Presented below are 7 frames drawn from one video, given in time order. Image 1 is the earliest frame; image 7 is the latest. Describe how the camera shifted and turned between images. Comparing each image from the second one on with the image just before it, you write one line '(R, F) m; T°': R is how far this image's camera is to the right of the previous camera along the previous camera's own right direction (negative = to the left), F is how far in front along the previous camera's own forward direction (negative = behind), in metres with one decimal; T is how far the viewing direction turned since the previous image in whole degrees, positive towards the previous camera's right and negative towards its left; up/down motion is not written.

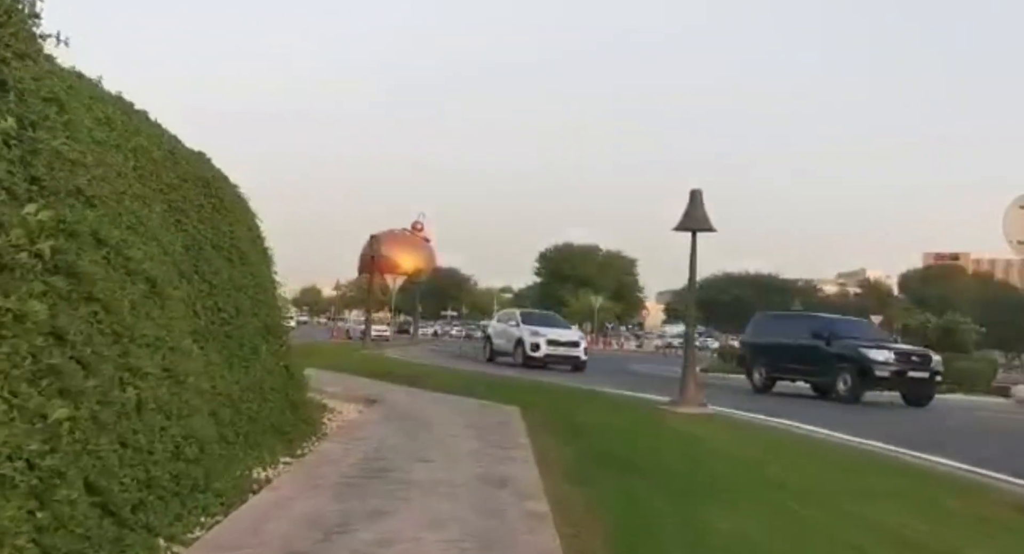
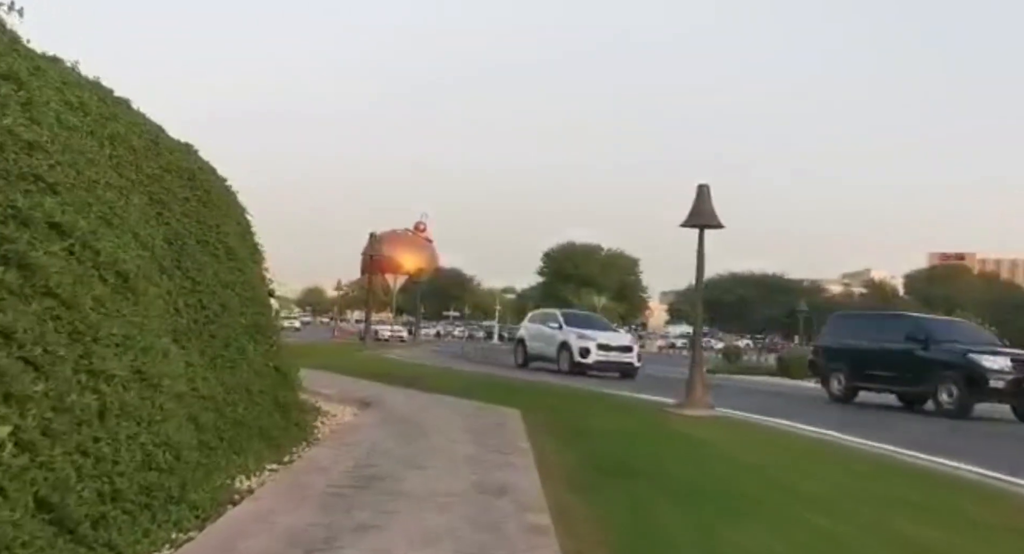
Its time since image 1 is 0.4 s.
(0.0, +0.6) m; 0°
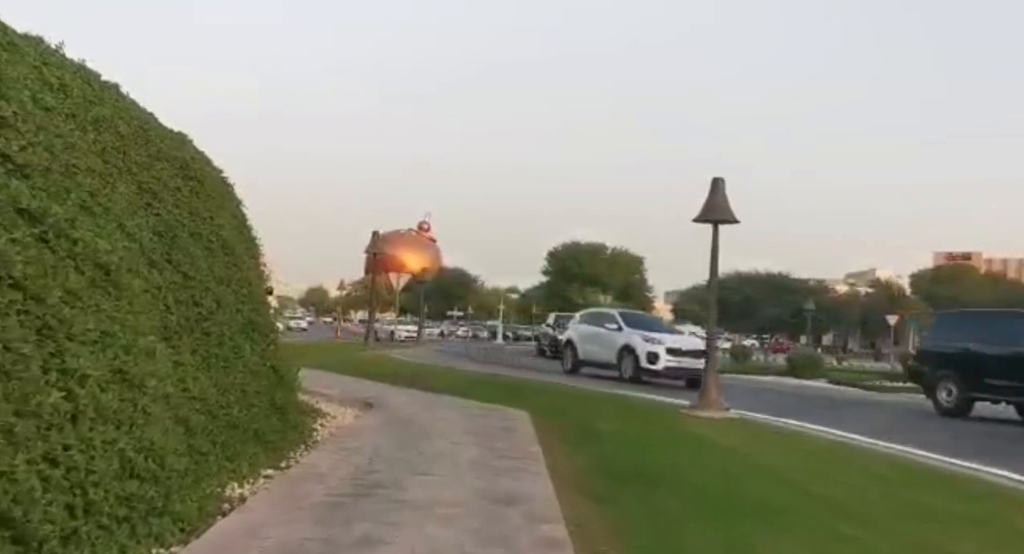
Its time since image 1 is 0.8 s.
(-0.1, +0.5) m; 0°
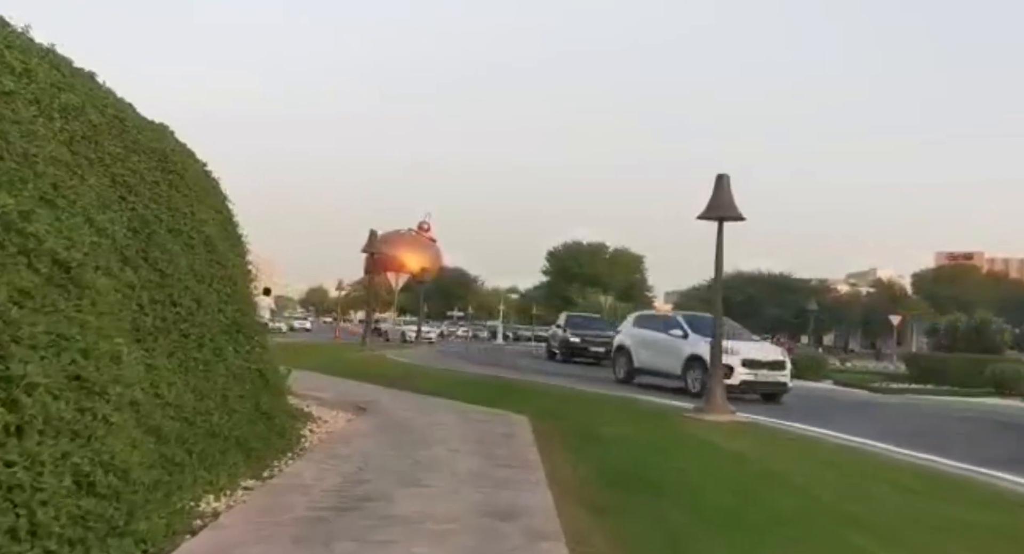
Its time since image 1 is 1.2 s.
(0.0, +0.5) m; 0°
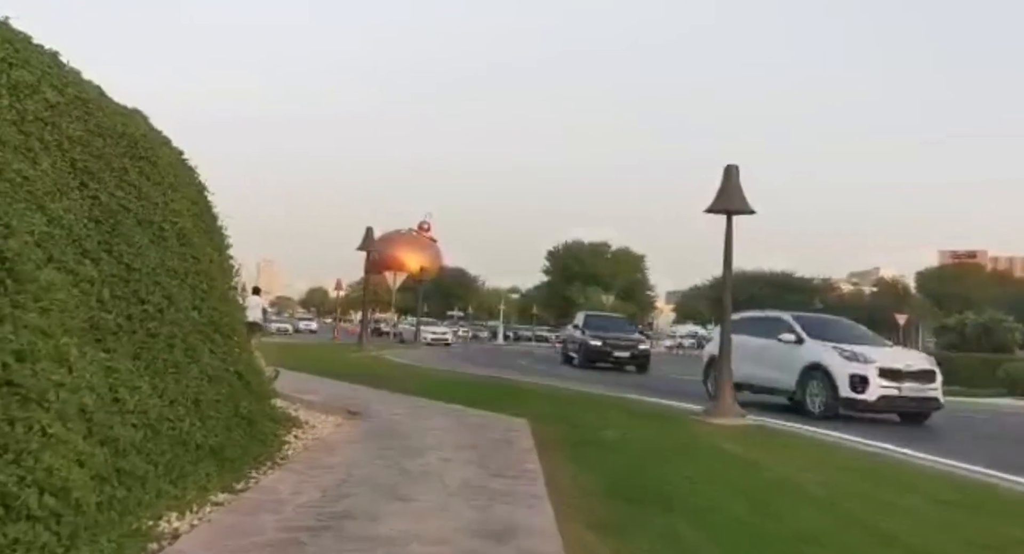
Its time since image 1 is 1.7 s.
(0.0, +0.7) m; 0°
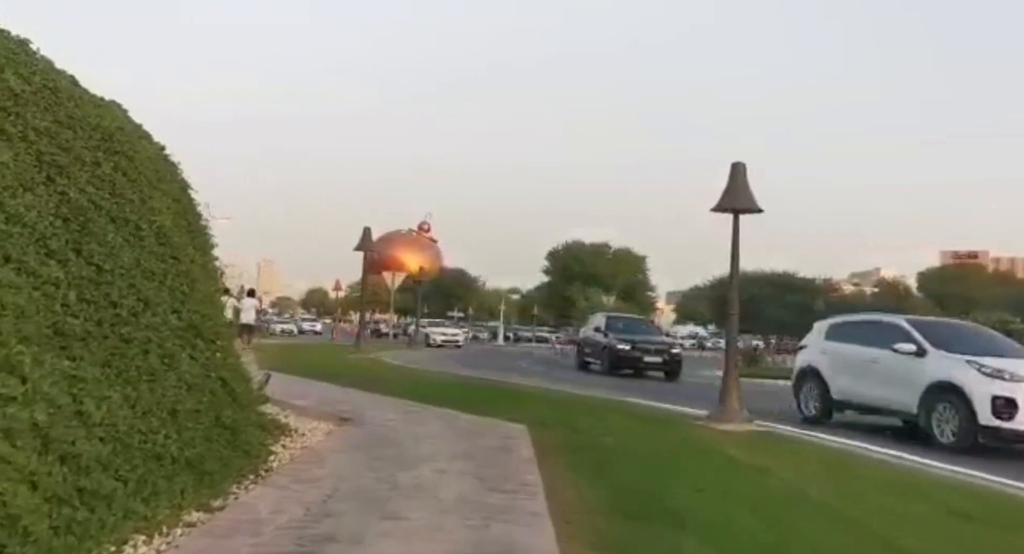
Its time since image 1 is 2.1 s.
(0.0, +0.5) m; 0°
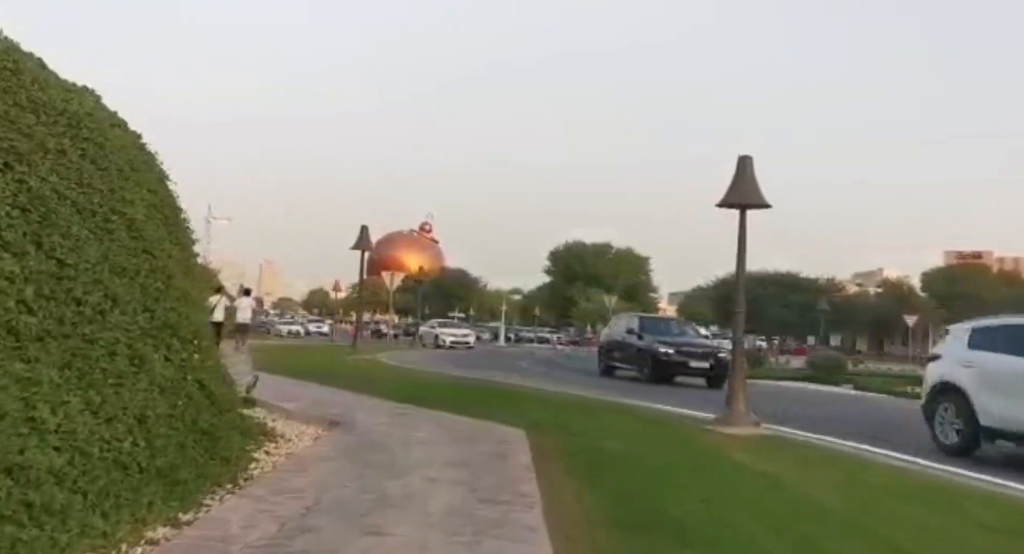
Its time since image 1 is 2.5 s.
(0.0, +0.5) m; 0°
